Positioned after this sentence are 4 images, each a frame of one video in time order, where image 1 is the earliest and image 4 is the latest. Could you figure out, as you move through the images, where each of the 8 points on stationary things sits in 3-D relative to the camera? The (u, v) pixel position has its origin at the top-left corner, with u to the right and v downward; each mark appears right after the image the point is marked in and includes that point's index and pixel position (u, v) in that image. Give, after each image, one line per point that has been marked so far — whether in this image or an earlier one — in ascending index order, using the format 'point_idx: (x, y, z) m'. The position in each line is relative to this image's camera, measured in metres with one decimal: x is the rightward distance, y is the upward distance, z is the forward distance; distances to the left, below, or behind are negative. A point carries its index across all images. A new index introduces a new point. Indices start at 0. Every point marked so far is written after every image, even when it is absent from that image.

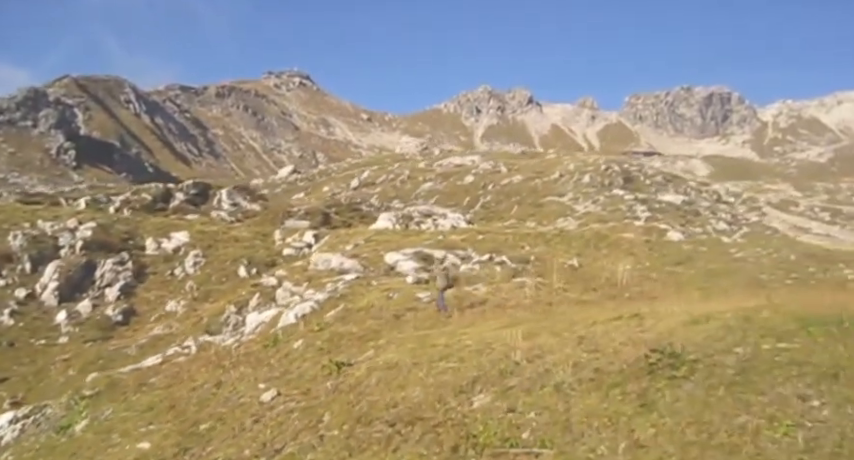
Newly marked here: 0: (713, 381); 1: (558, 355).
0: (+5.5, -2.9, +14.1) m
1: (+3.0, -2.9, +17.0) m
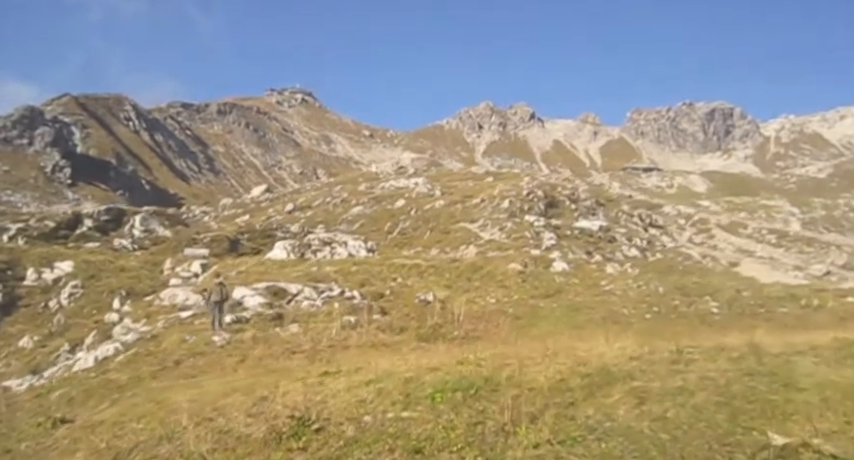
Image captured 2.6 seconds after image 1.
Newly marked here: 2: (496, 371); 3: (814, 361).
0: (-2.0, -4.1, +13.5) m
1: (-4.5, -4.2, +16.3) m
2: (+1.5, -3.0, +15.8) m
3: (+7.5, -2.6, +14.5) m
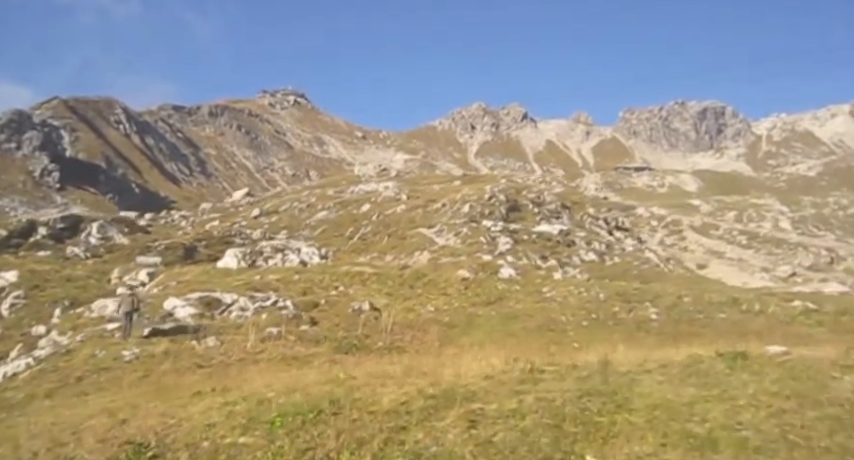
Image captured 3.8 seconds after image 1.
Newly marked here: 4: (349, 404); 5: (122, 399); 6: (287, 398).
0: (-5.0, -4.5, +13.2) m
1: (-7.6, -4.6, +15.9) m
2: (-1.5, -3.4, +15.6) m
3: (+4.4, -2.9, +14.4) m
4: (-1.5, -3.4, +14.4) m
5: (-8.1, -4.6, +19.9) m
6: (-2.9, -3.6, +15.9) m
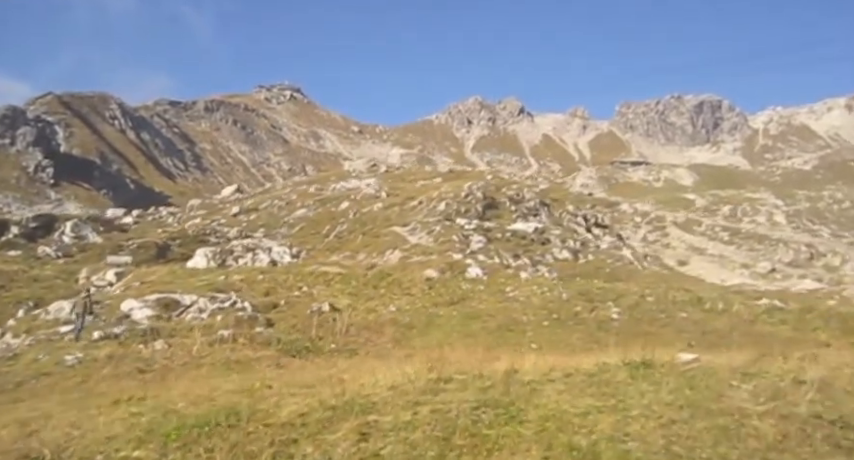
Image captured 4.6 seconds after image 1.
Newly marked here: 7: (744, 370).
0: (-6.9, -4.7, +13.1) m
1: (-9.5, -4.8, +15.8) m
2: (-3.5, -3.6, +15.5) m
3: (+2.5, -3.1, +14.4) m
4: (-3.4, -3.6, +14.4) m
5: (-10.1, -4.8, +19.7) m
6: (-4.8, -3.8, +15.8) m
7: (+6.6, -2.9, +15.4) m
